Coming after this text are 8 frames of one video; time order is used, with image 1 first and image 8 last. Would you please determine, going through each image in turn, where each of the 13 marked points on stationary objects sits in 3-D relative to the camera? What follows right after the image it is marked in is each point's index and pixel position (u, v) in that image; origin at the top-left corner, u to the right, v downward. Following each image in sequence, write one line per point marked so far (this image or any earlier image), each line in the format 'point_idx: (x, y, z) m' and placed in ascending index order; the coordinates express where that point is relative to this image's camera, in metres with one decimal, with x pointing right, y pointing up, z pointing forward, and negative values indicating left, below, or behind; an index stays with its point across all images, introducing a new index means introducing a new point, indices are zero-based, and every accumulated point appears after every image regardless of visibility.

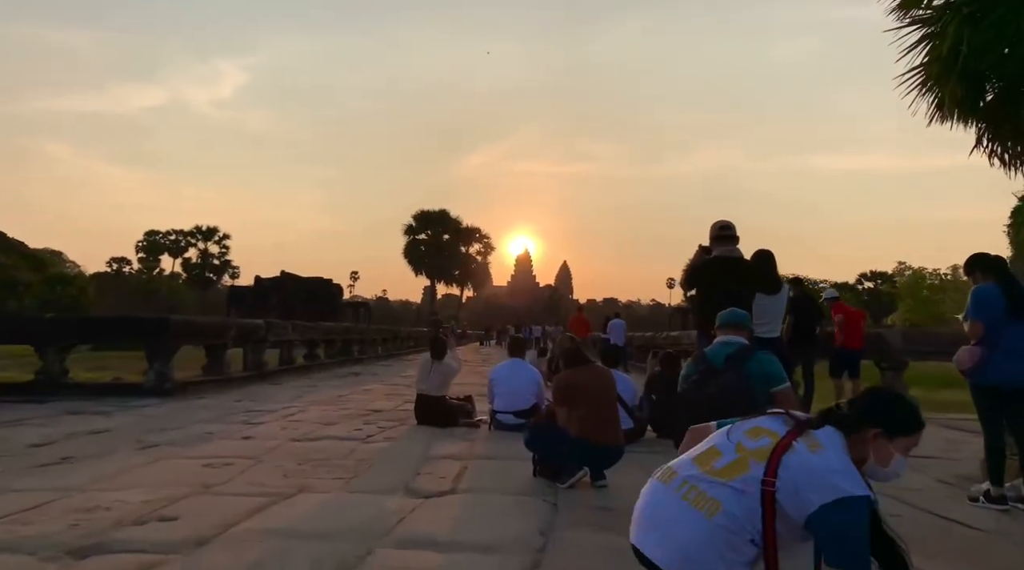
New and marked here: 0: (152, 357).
0: (-4.9, -1.0, +11.1) m
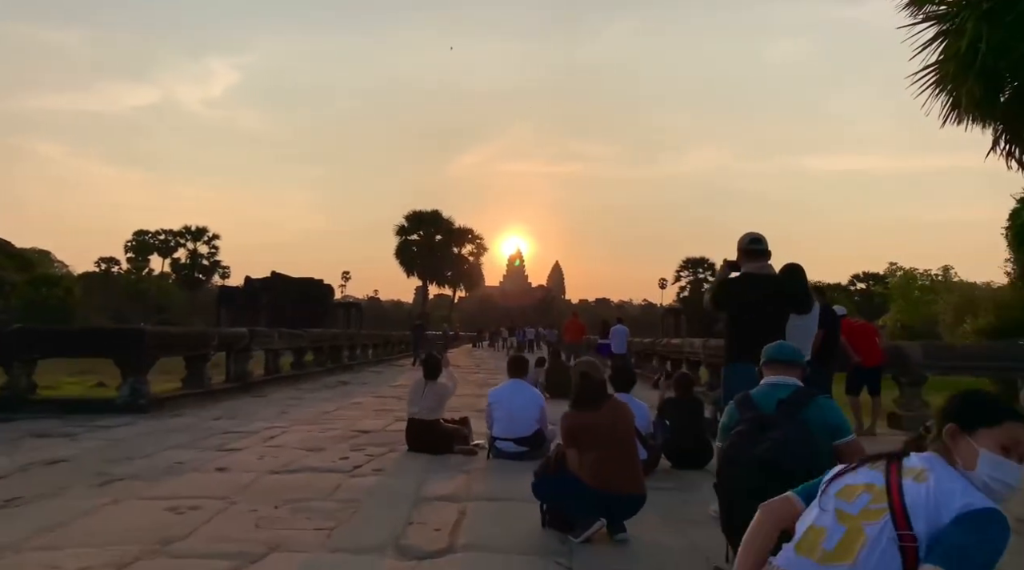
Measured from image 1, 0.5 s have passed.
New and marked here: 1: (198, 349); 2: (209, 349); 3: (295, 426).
0: (-4.9, -1.1, +10.4) m
1: (-4.7, -0.9, +12.1) m
2: (-4.6, -1.0, +12.5) m
3: (-2.4, -1.6, +9.1) m
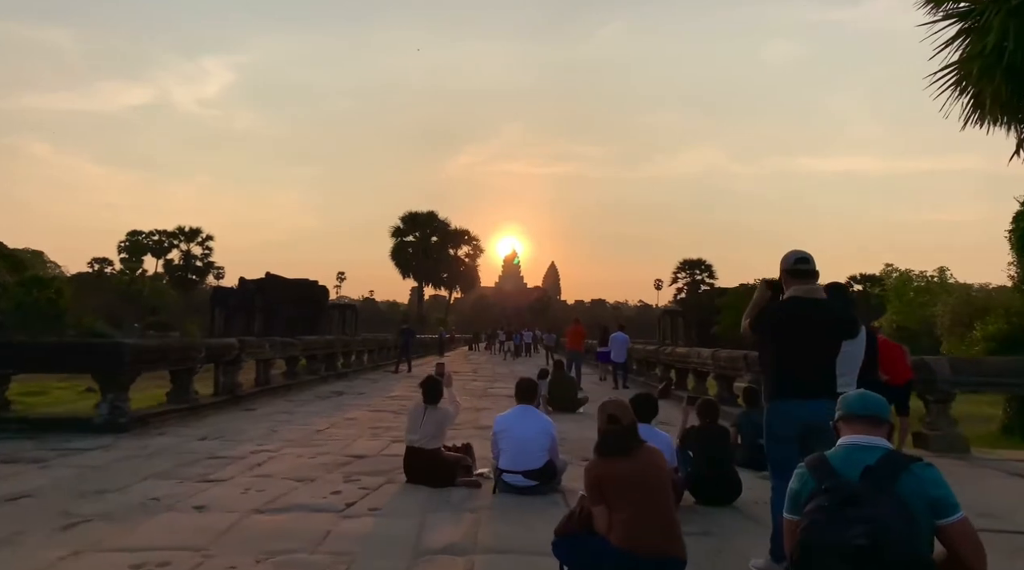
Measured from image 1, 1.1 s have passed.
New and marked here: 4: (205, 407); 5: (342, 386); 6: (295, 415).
0: (-4.9, -1.2, +9.8) m
1: (-4.6, -1.1, +11.5) m
2: (-4.6, -1.1, +11.8) m
3: (-2.4, -1.7, +8.5) m
4: (-4.5, -1.8, +12.0) m
5: (-3.8, -2.3, +18.1) m
6: (-3.3, -2.0, +12.3) m
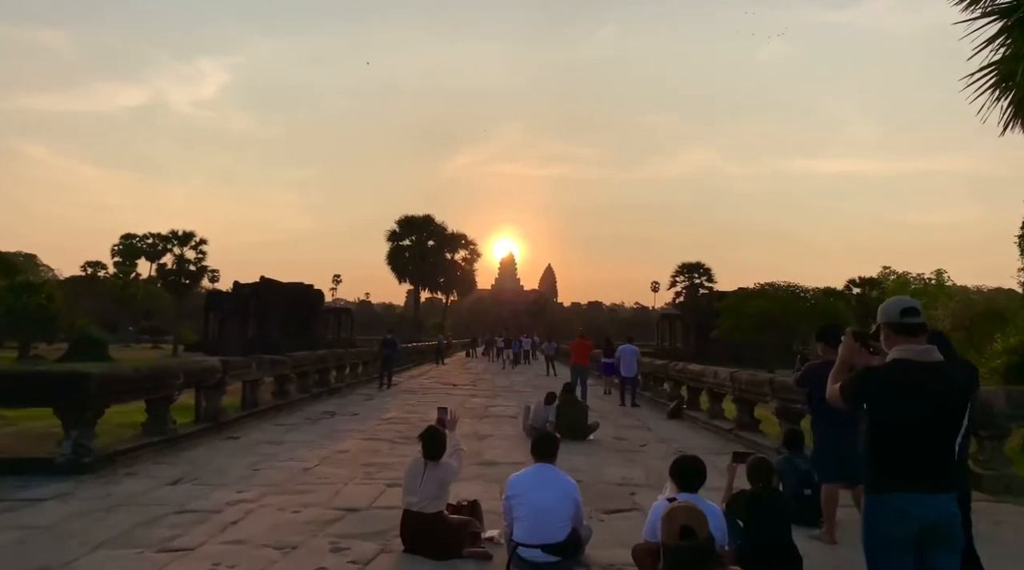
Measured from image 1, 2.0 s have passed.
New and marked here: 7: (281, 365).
0: (-4.8, -1.5, +8.8) m
1: (-4.5, -1.3, +10.5) m
2: (-4.5, -1.4, +10.9) m
3: (-2.3, -2.0, +7.5) m
4: (-4.4, -2.1, +11.0) m
5: (-3.7, -2.5, +17.1) m
6: (-3.2, -2.2, +11.3) m
7: (-4.5, -1.6, +15.9) m
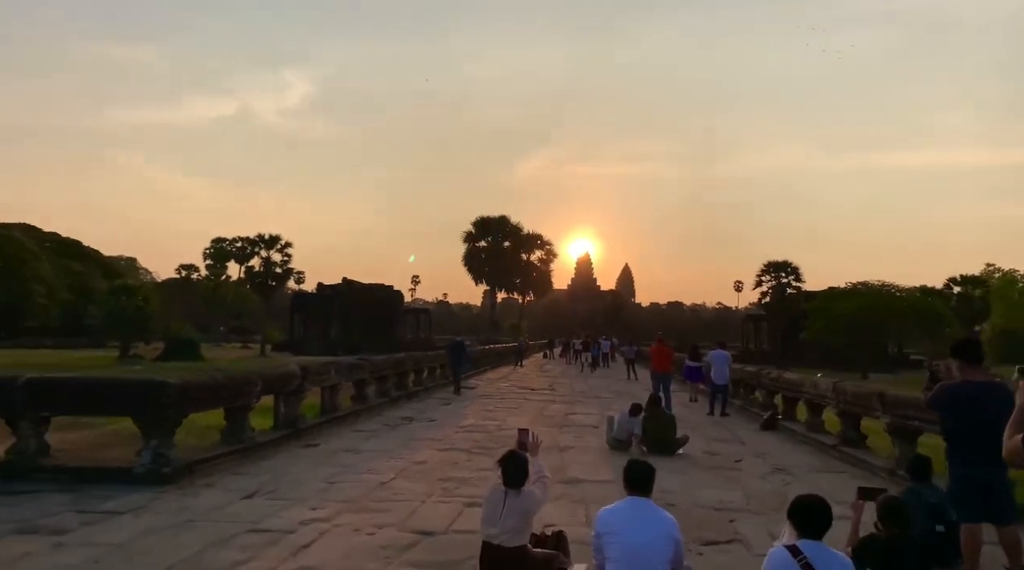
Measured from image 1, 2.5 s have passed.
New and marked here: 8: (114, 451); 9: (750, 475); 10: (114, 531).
0: (-3.9, -1.6, +8.7) m
1: (-3.5, -1.4, +10.4) m
2: (-3.4, -1.5, +10.8) m
3: (-1.5, -2.0, +7.2) m
4: (-3.3, -2.1, +10.9) m
5: (-2.1, -2.6, +16.9) m
6: (-2.1, -2.3, +11.0) m
7: (-3.0, -1.6, +15.7) m
8: (-4.9, -2.0, +9.9) m
9: (+3.0, -2.4, +10.2) m
10: (-3.3, -2.0, +6.7) m
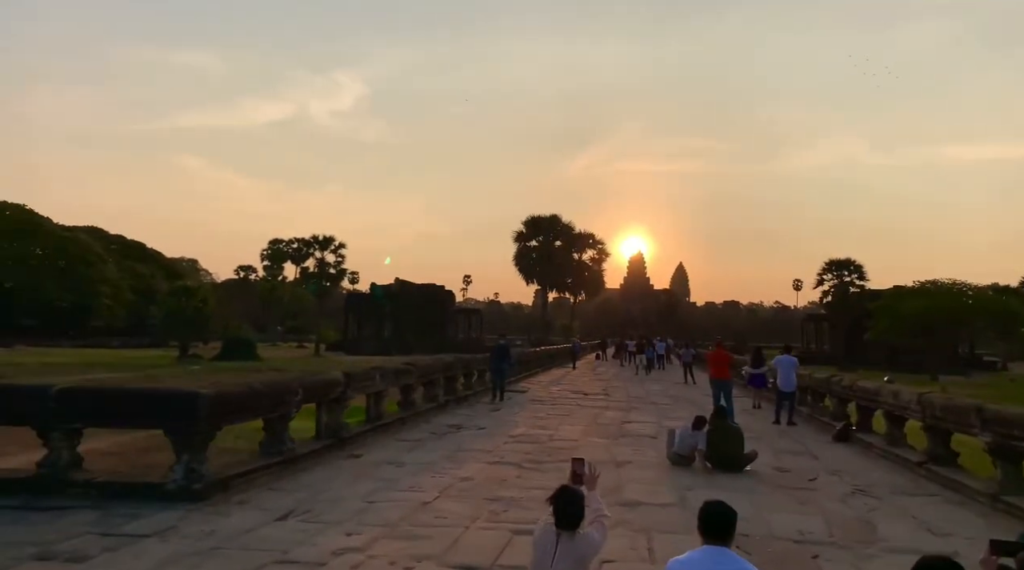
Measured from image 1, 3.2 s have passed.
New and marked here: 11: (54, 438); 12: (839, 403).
0: (-3.4, -1.6, +8.2) m
1: (-2.9, -1.5, +9.9) m
2: (-2.8, -1.5, +10.2) m
3: (-1.1, -2.1, +6.6) m
4: (-2.7, -2.2, +10.4) m
5: (-1.0, -2.7, +16.3) m
6: (-1.4, -2.3, +10.4) m
7: (-2.0, -1.7, +15.2) m
8: (-4.2, -2.1, +9.5) m
9: (+3.6, -2.4, +9.2) m
10: (-2.9, -2.1, +6.2) m
11: (-4.8, -1.6, +8.4) m
12: (+6.5, -2.3, +16.1) m
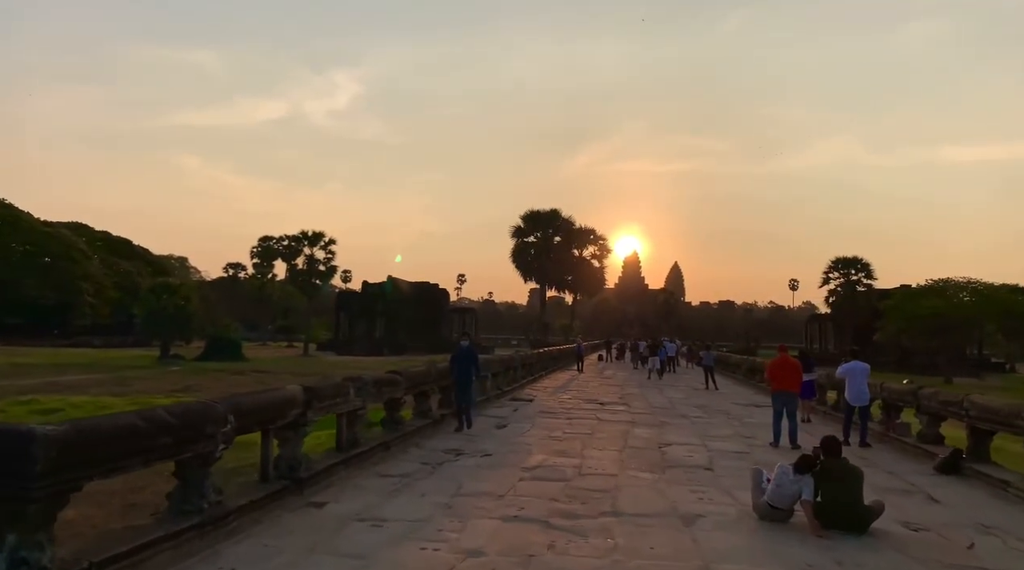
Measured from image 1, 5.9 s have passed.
0: (-3.1, -1.4, +5.0) m
1: (-2.6, -1.3, +6.6) m
2: (-2.6, -1.3, +7.0) m
3: (-0.8, -1.9, +3.3) m
4: (-2.4, -2.0, +7.1) m
5: (-0.8, -2.5, +13.1) m
6: (-1.2, -2.2, +7.2) m
7: (-1.8, -1.5, +12.0) m
8: (-4.0, -1.9, +6.3) m
9: (+3.8, -2.2, +6.1) m
10: (-2.6, -1.9, +3.0) m
11: (-4.5, -1.4, +5.2) m
12: (+6.7, -2.2, +13.0) m
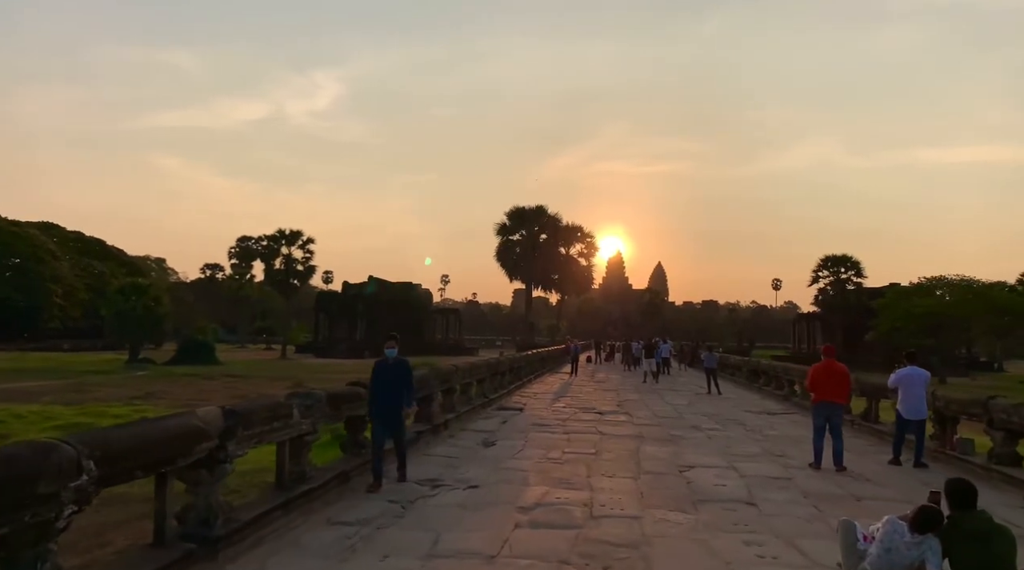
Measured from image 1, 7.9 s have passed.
0: (-3.1, -1.3, +2.6) m
1: (-2.6, -1.2, +4.2) m
2: (-2.6, -1.2, +4.6) m
3: (-0.8, -1.8, +1.0) m
4: (-2.4, -1.9, +4.7) m
5: (-0.9, -2.4, +10.7) m
6: (-1.2, -2.0, +4.9) m
7: (-1.9, -1.4, +9.6) m
8: (-4.0, -1.8, +3.9) m
9: (+3.8, -2.1, +3.8) m
10: (-2.5, -1.8, +0.6) m
11: (-4.5, -1.3, +2.7) m
12: (+6.5, -2.0, +10.8) m
